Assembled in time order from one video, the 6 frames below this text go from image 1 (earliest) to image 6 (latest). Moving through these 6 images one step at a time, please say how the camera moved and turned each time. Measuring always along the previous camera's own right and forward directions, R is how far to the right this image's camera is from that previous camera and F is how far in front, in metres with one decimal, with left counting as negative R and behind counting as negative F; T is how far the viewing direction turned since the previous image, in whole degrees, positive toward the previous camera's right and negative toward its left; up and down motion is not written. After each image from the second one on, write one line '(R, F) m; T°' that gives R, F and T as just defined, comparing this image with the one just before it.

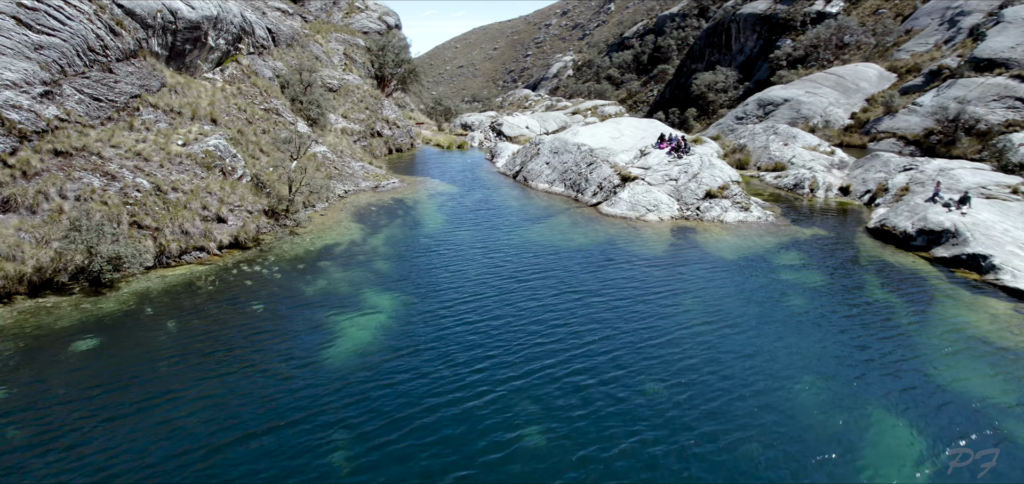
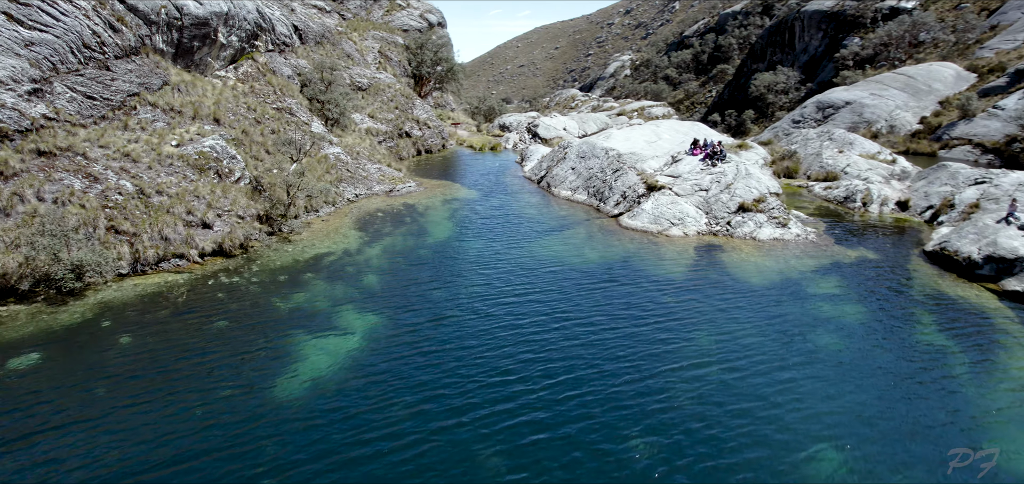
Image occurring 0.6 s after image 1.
(+2.3, +2.6) m; -5°
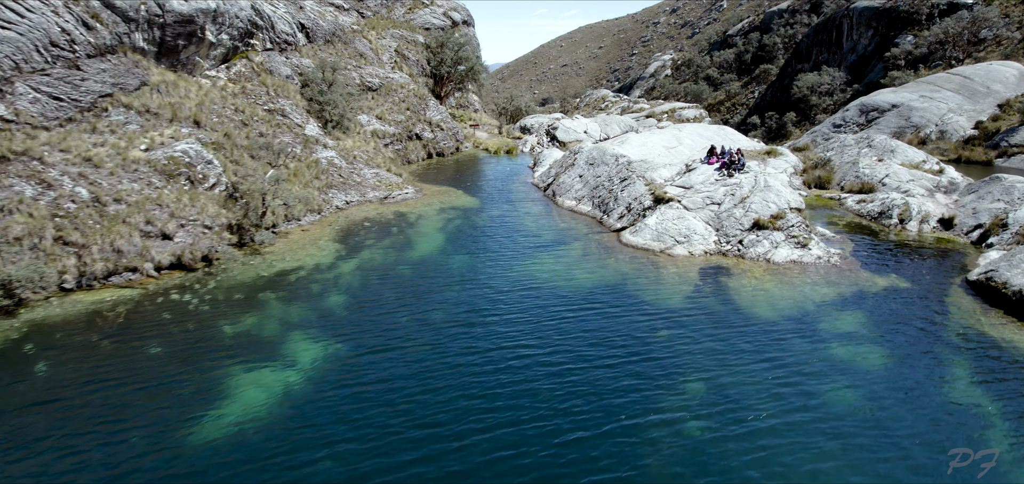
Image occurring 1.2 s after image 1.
(+2.2, +2.6) m; -4°
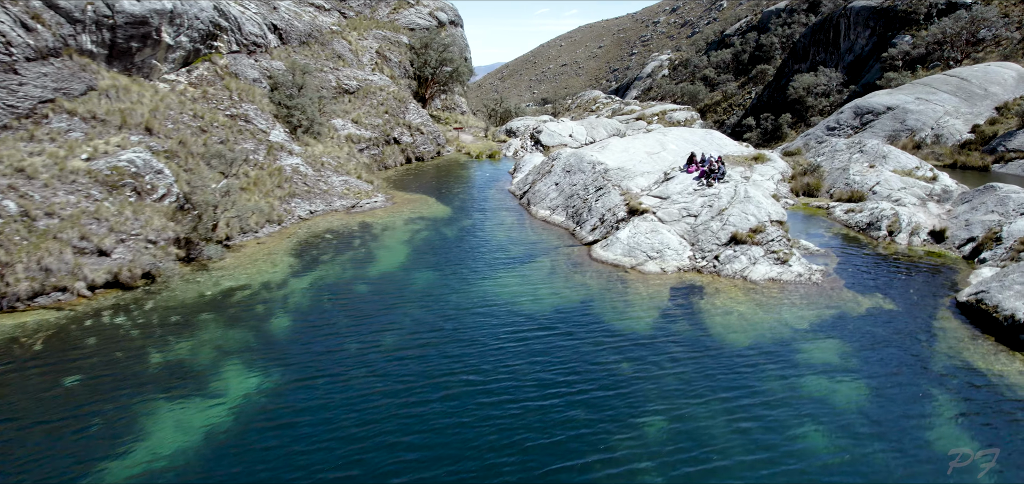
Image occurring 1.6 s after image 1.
(+1.5, +1.5) m; 0°
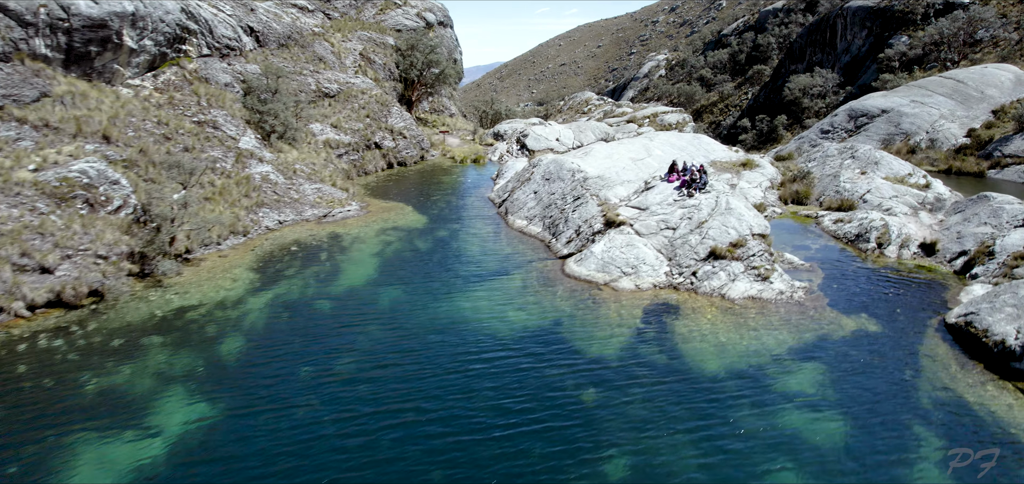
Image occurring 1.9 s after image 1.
(+1.2, +1.2) m; 0°
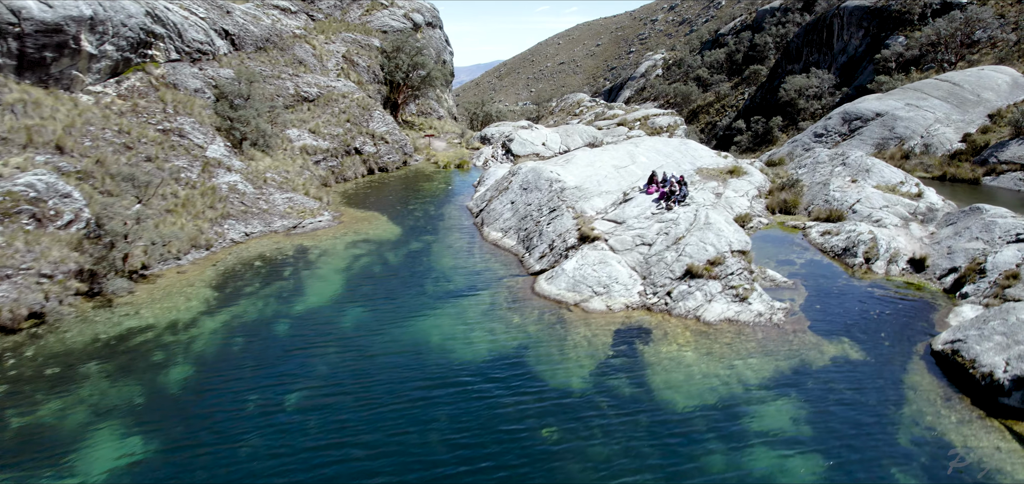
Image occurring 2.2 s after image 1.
(+1.2, +1.2) m; 0°
